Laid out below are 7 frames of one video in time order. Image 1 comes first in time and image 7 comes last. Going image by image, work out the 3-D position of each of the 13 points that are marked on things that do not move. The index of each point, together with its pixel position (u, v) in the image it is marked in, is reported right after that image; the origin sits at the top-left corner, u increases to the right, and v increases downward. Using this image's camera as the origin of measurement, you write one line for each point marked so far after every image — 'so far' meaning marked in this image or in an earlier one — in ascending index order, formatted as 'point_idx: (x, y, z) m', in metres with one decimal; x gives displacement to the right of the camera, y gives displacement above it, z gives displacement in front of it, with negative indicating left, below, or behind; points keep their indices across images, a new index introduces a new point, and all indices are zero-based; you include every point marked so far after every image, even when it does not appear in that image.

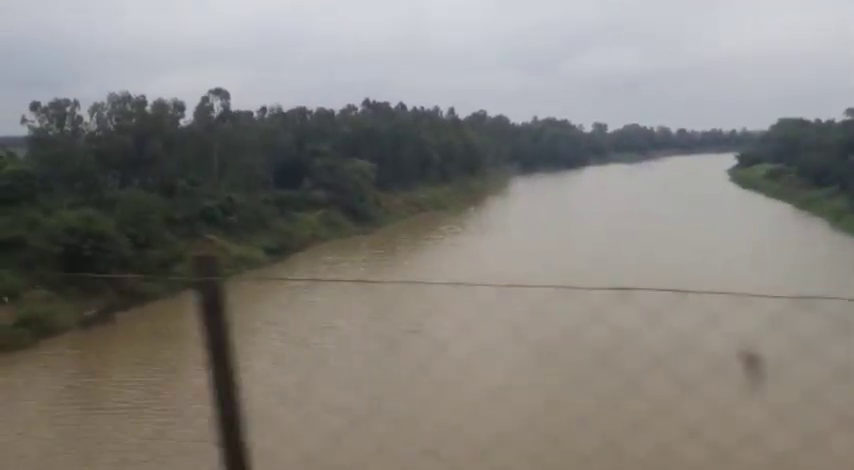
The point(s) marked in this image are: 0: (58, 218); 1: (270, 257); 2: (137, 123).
0: (-7.3, +0.3, +13.9) m
1: (-4.3, -0.6, +19.3) m
2: (-7.5, +2.9, +18.1) m
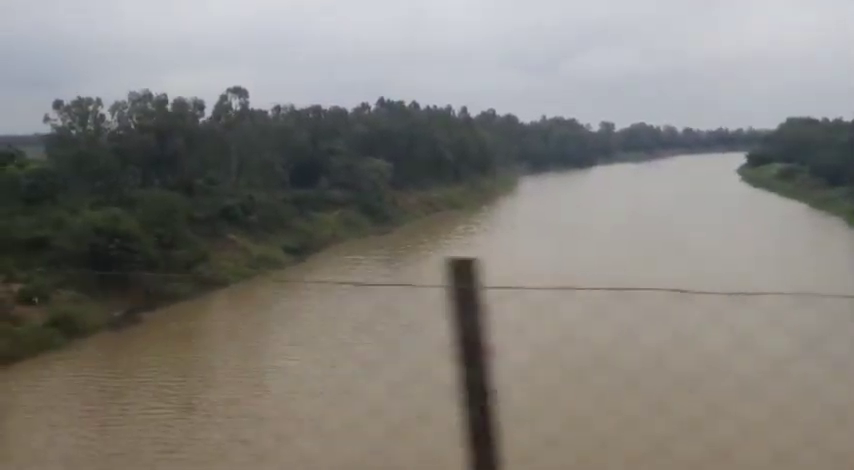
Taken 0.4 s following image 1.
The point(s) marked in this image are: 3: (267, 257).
0: (-6.7, +0.3, +13.7) m
1: (-3.7, -0.6, +19.1) m
2: (-6.9, +2.9, +18.0) m
3: (-4.0, -0.5, +17.6) m
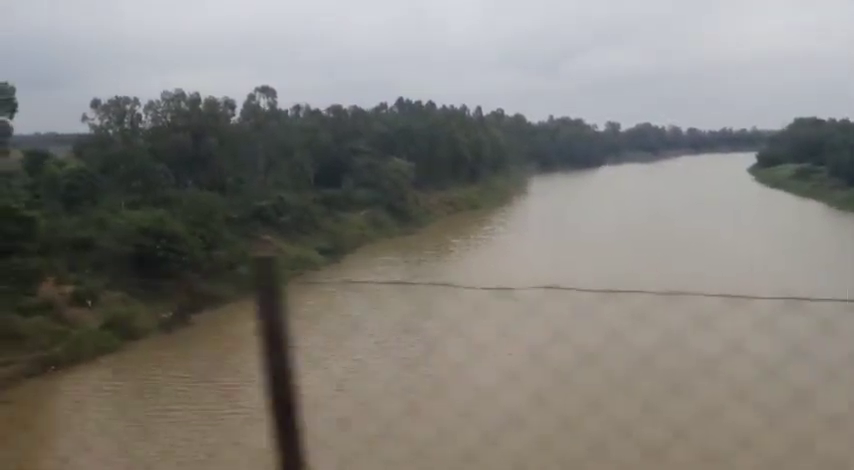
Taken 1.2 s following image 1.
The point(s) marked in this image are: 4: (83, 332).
0: (-5.8, +0.3, +13.6) m
1: (-2.8, -0.6, +19.0) m
2: (-5.9, +2.9, +17.8) m
3: (-3.1, -0.6, +17.5) m
4: (-4.9, -1.4, +10.1) m
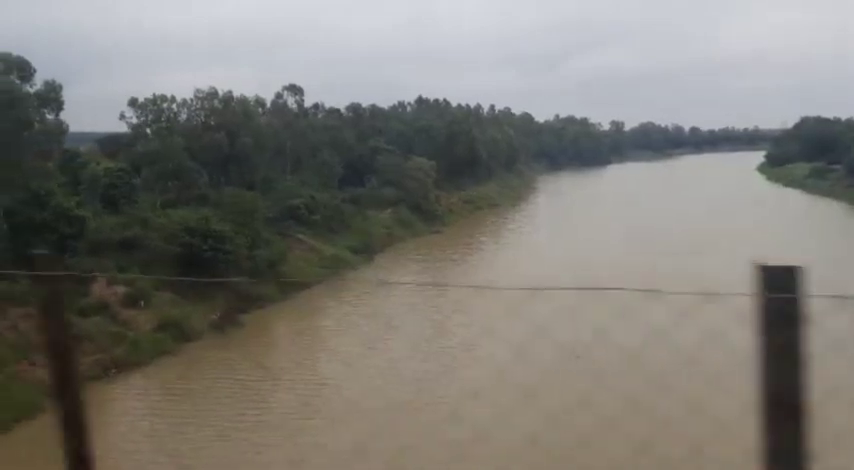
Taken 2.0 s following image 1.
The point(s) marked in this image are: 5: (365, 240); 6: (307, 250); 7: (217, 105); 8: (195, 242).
0: (-4.9, +0.3, +13.4) m
1: (-1.9, -0.6, +18.8) m
2: (-5.0, +2.9, +17.6) m
3: (-2.2, -0.5, +17.3) m
4: (-4.0, -1.4, +9.9) m
5: (-1.8, -0.1, +19.9) m
6: (-2.9, -0.3, +17.0) m
7: (-5.4, +3.3, +17.9) m
8: (-4.1, -0.1, +12.4) m
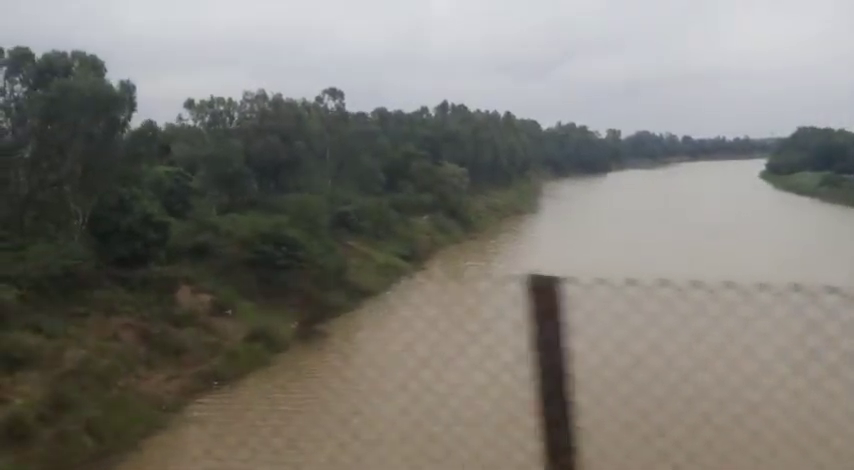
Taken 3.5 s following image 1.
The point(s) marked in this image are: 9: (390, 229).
0: (-3.5, +0.2, +13.0) m
1: (-0.6, -0.7, +18.4) m
2: (-3.7, +2.8, +17.3) m
3: (-0.9, -0.7, +16.9) m
4: (-2.6, -1.5, +9.6) m
5: (-0.4, -0.3, +19.6) m
6: (-1.5, -0.5, +16.6) m
7: (-4.0, +3.2, +17.5) m
8: (-2.7, -0.2, +12.1) m
9: (-1.1, +0.1, +19.8) m
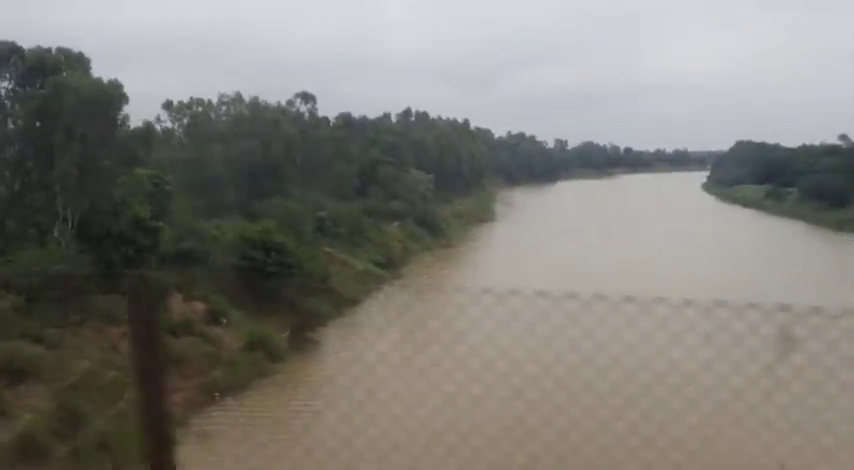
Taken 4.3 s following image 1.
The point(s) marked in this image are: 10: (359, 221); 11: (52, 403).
0: (-3.7, +0.1, +12.7) m
1: (-1.2, -0.9, +18.3) m
2: (-4.1, +2.6, +16.9) m
3: (-1.4, -0.9, +16.8) m
4: (-2.5, -1.6, +9.3) m
5: (-1.1, -0.5, +19.5) m
6: (-2.0, -0.7, +16.4) m
7: (-4.5, +3.0, +17.1) m
8: (-2.8, -0.3, +11.8) m
9: (-1.8, -0.1, +19.6) m
10: (-1.9, +0.3, +19.7) m
11: (-3.5, -1.6, +6.7) m
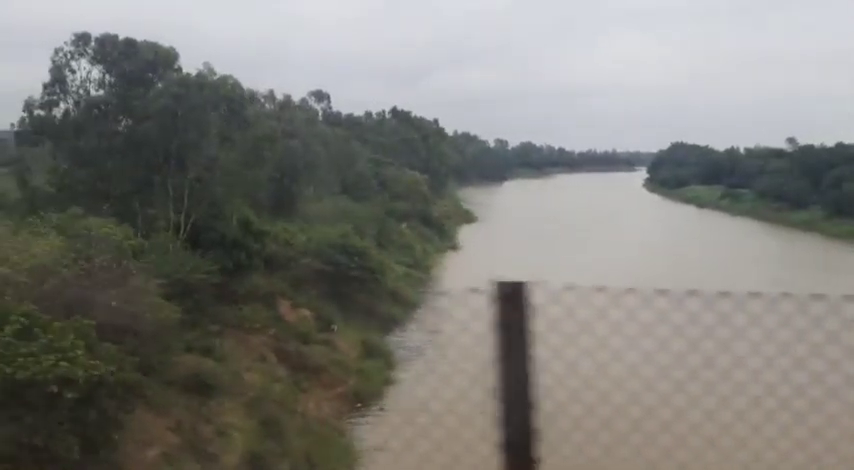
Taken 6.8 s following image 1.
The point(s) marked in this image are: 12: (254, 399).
0: (-2.3, 0.0, +12.3) m
1: (-0.4, -1.0, +18.1) m
2: (-3.2, +2.6, +16.4) m
3: (-0.4, -0.9, +16.6) m
4: (-0.8, -1.6, +9.0) m
5: (-0.4, -0.6, +19.3) m
6: (-1.0, -0.7, +16.1) m
7: (-3.5, +3.0, +16.7) m
8: (-1.4, -0.4, +11.4) m
9: (-1.1, -0.1, +19.4) m
10: (-1.3, +0.3, +19.5) m
11: (-1.6, -1.7, +6.3) m
12: (-1.6, -1.6, +6.7) m
